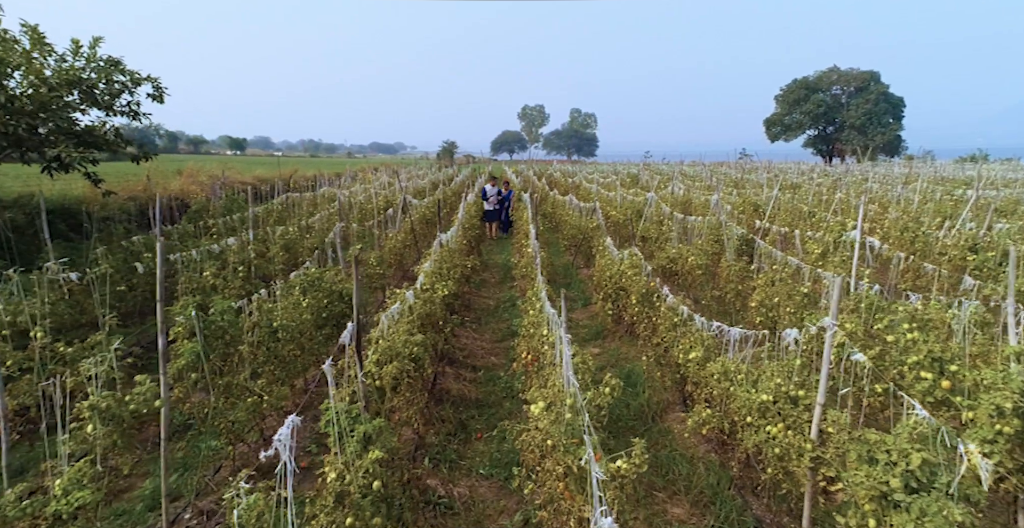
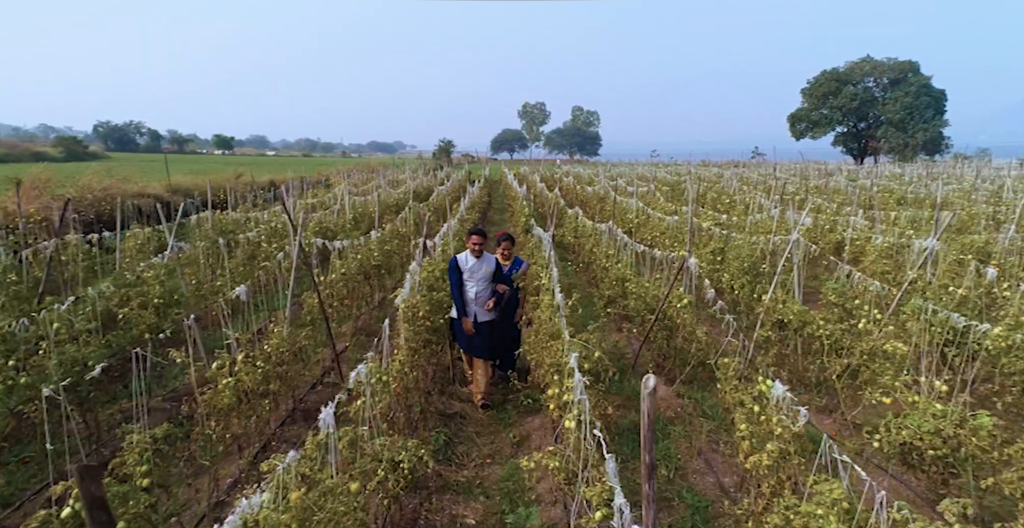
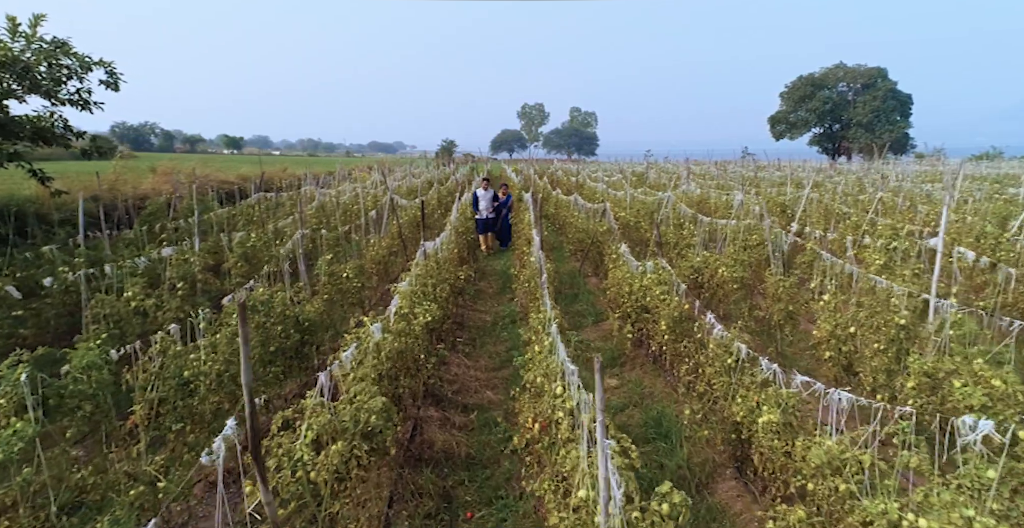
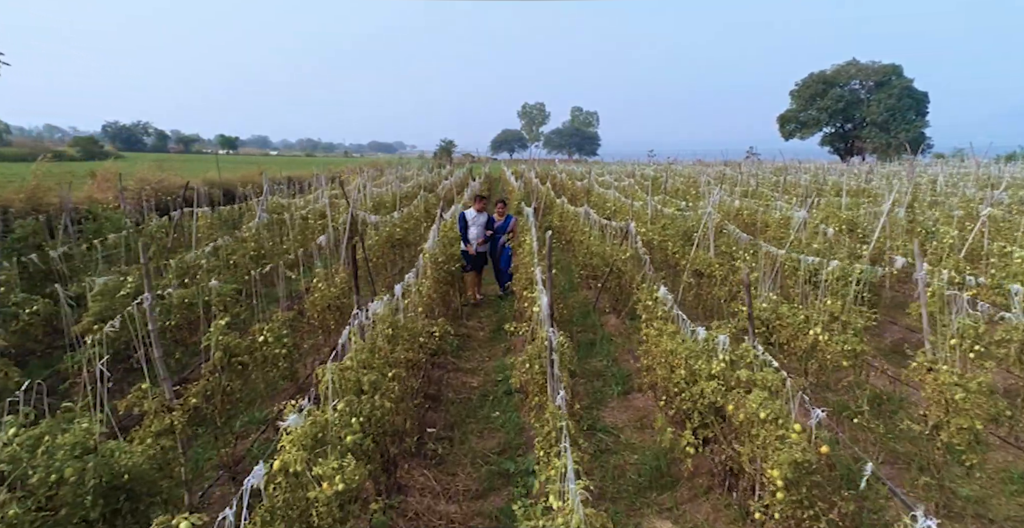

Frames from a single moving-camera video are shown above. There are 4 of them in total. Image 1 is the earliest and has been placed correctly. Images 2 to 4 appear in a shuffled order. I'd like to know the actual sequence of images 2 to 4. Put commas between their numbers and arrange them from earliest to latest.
3, 4, 2
